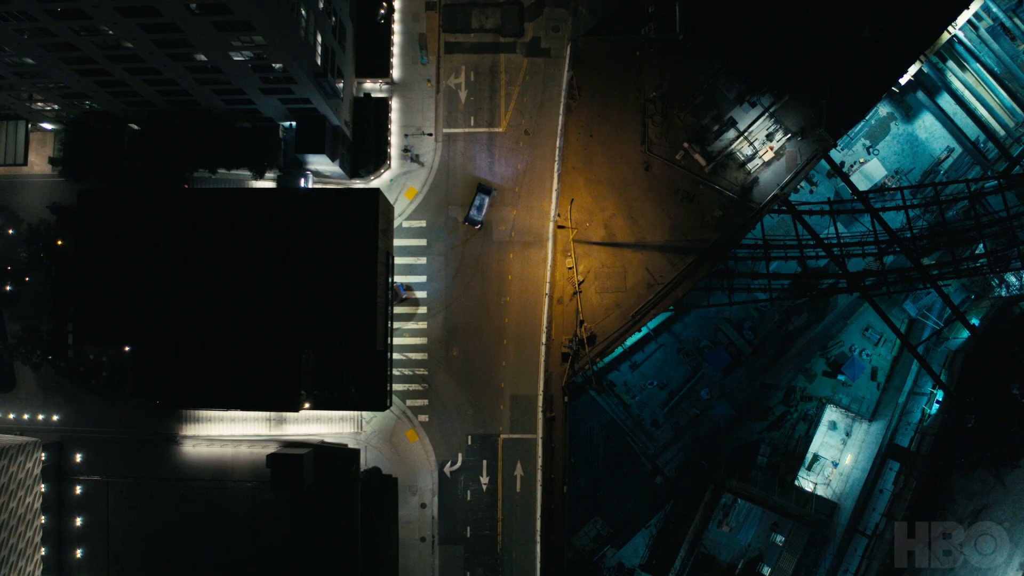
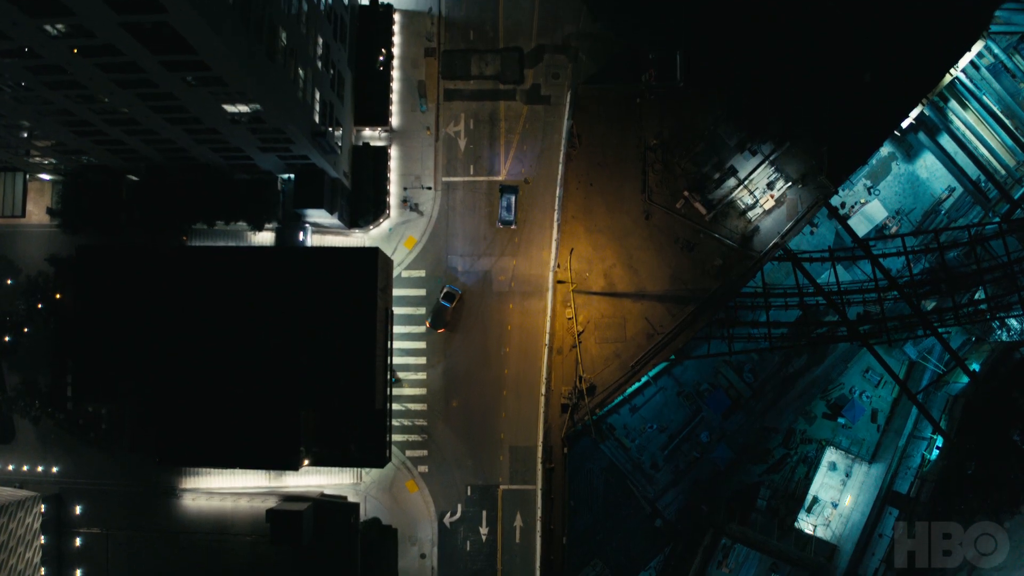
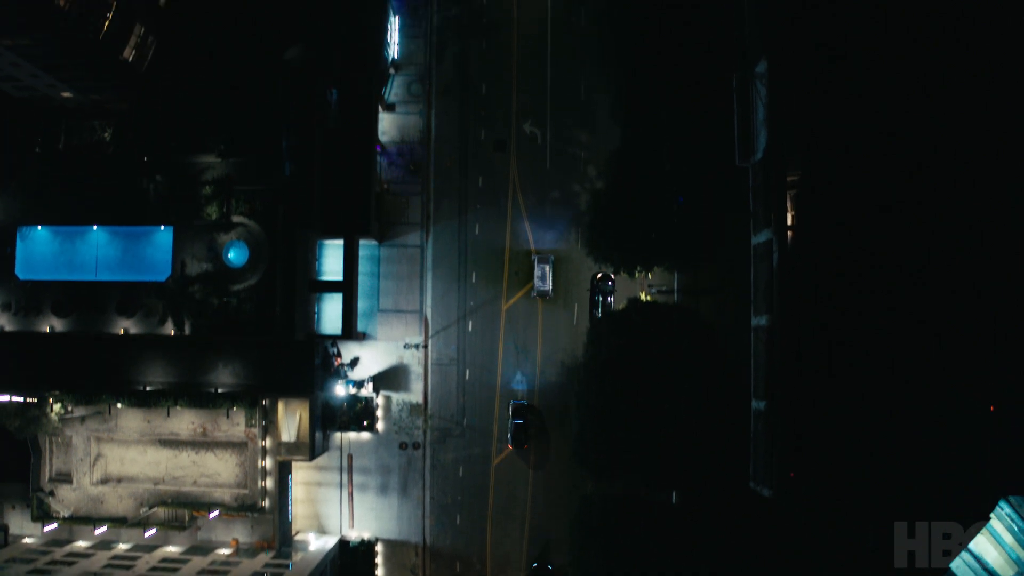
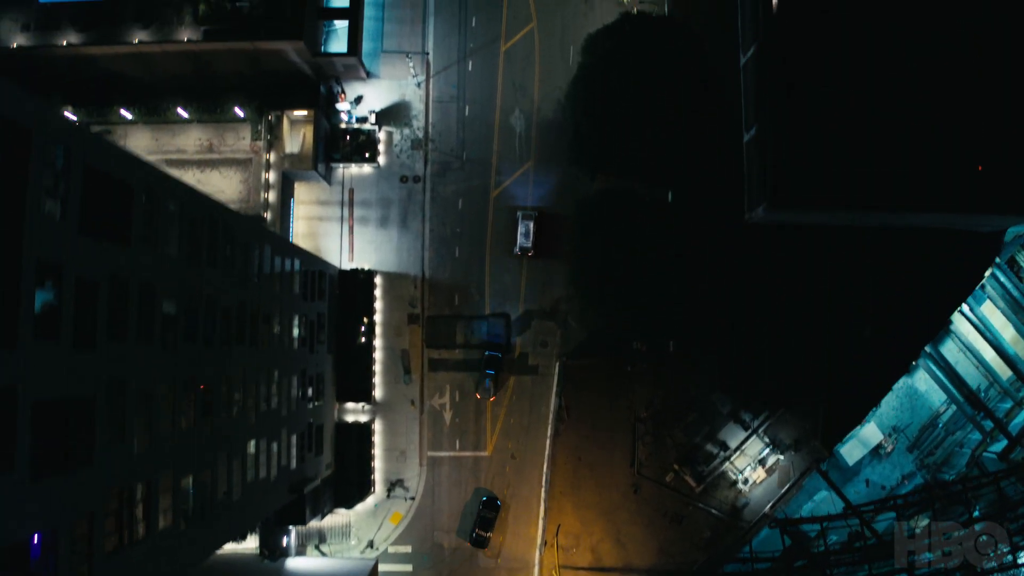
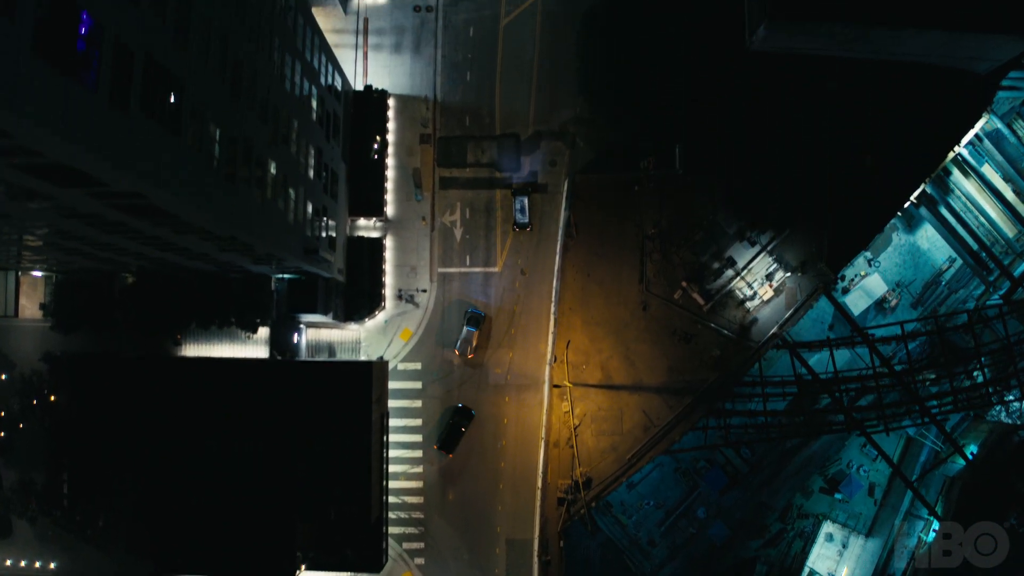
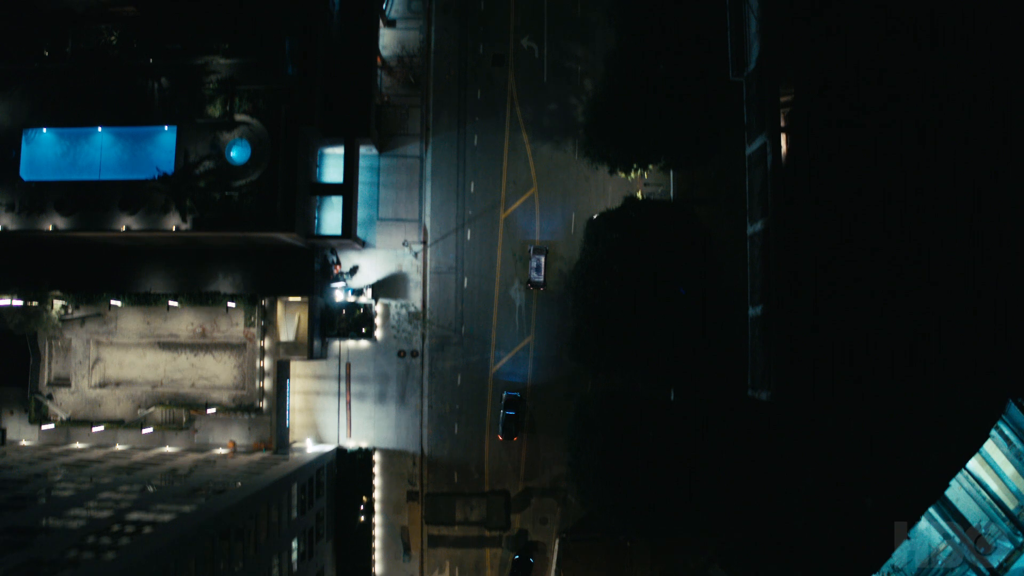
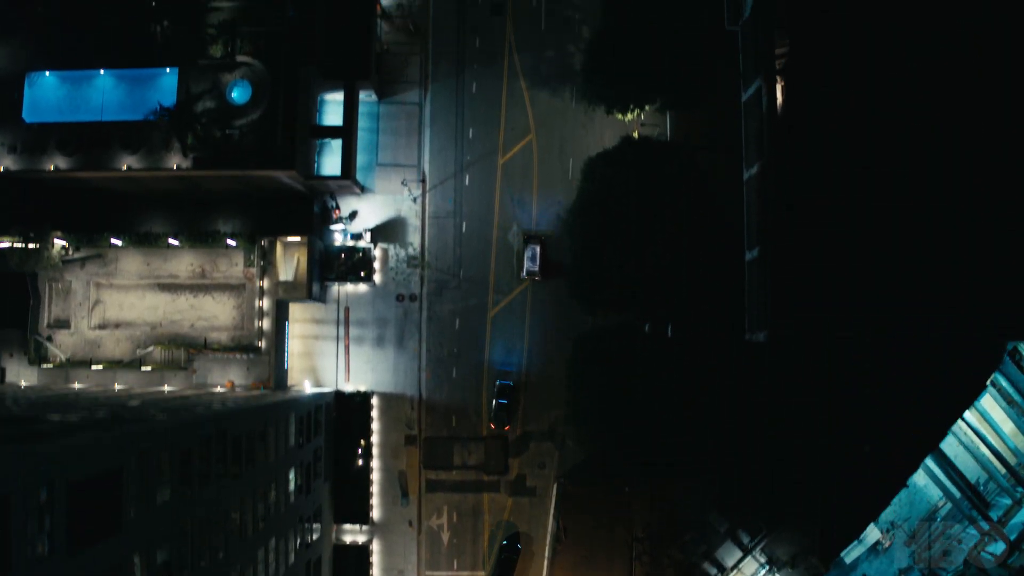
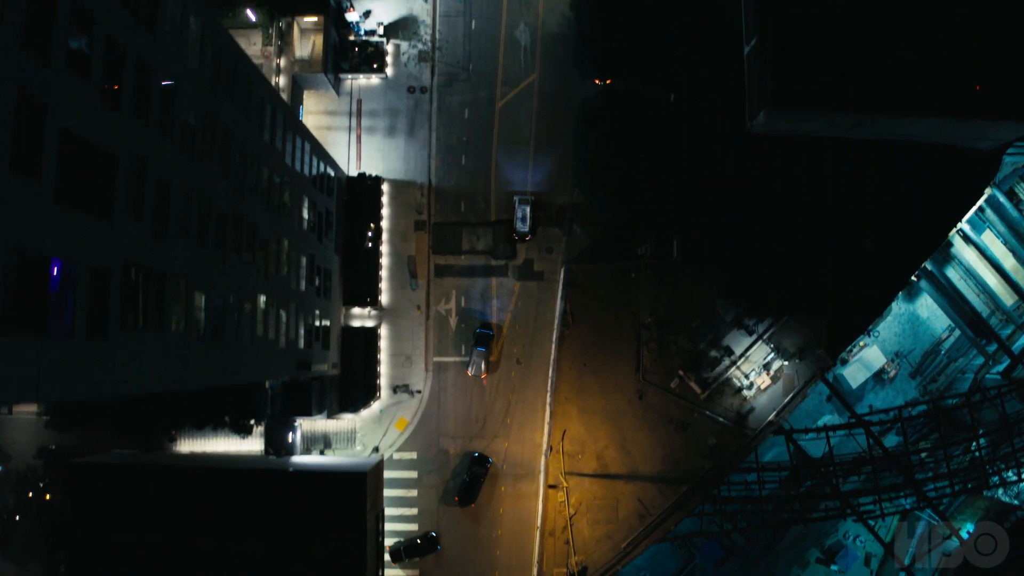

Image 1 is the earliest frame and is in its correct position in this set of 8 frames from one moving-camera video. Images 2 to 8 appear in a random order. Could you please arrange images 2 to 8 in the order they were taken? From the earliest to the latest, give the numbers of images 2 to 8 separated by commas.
2, 5, 8, 4, 7, 6, 3
